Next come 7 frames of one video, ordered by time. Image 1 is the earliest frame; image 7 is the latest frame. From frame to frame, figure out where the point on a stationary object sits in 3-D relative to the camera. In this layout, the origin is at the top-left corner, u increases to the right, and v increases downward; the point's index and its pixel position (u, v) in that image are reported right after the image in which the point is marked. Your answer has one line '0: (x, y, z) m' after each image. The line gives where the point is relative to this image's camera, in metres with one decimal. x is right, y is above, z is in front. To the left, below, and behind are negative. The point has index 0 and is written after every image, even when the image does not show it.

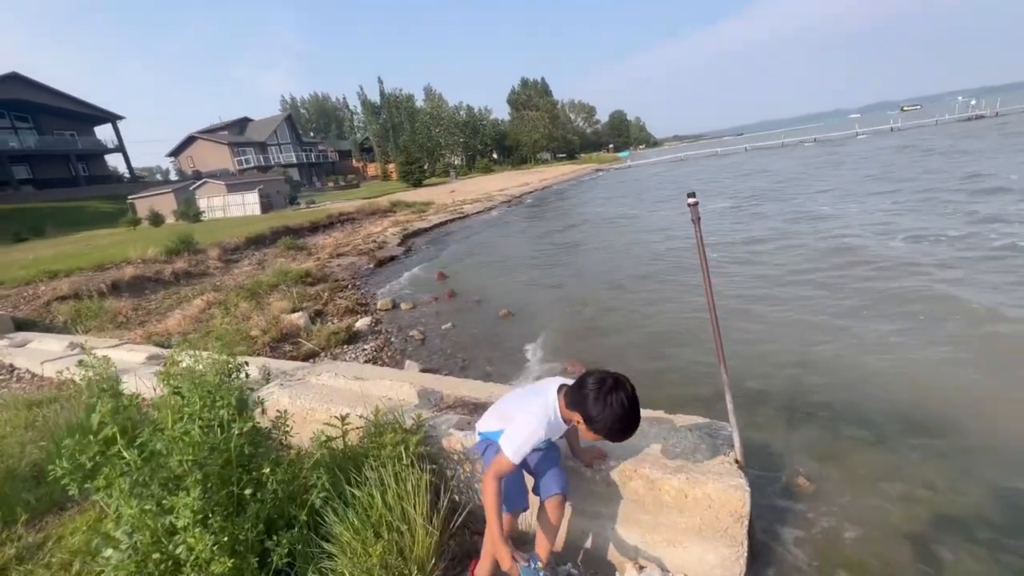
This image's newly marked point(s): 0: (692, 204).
0: (+1.5, +0.7, +3.7) m
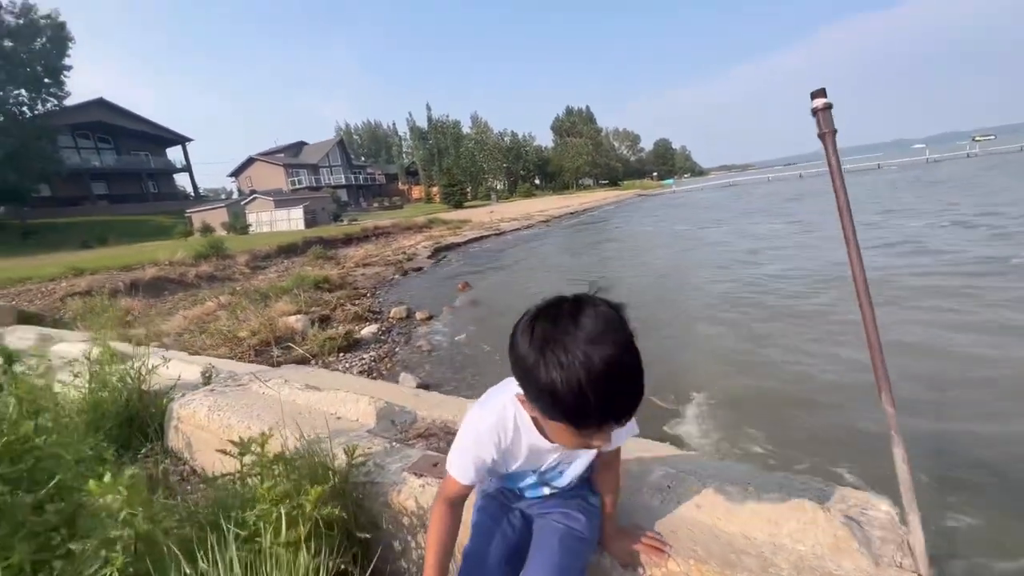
0: (+1.5, +0.9, +2.2) m
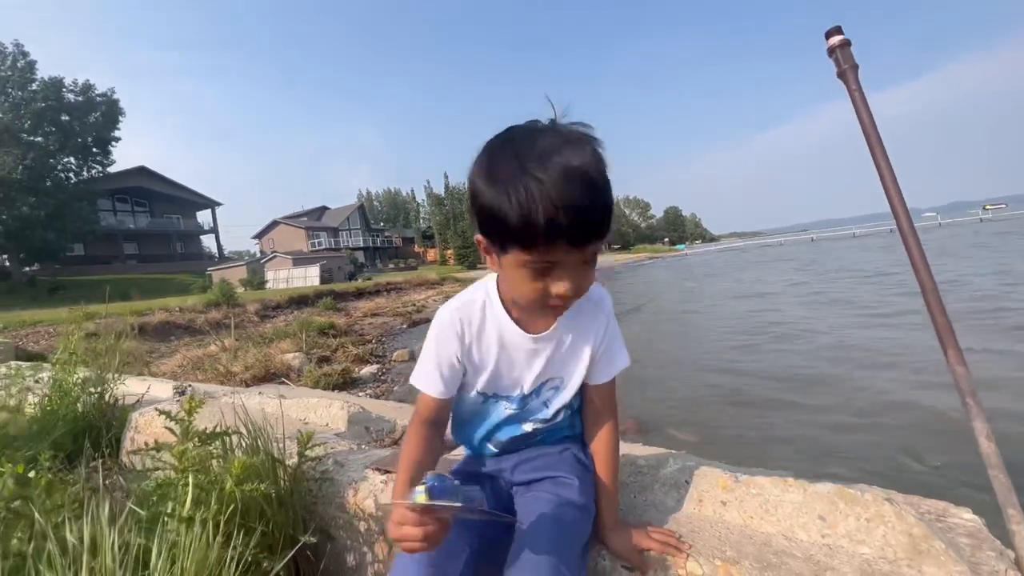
0: (+1.4, +1.1, +2.0) m
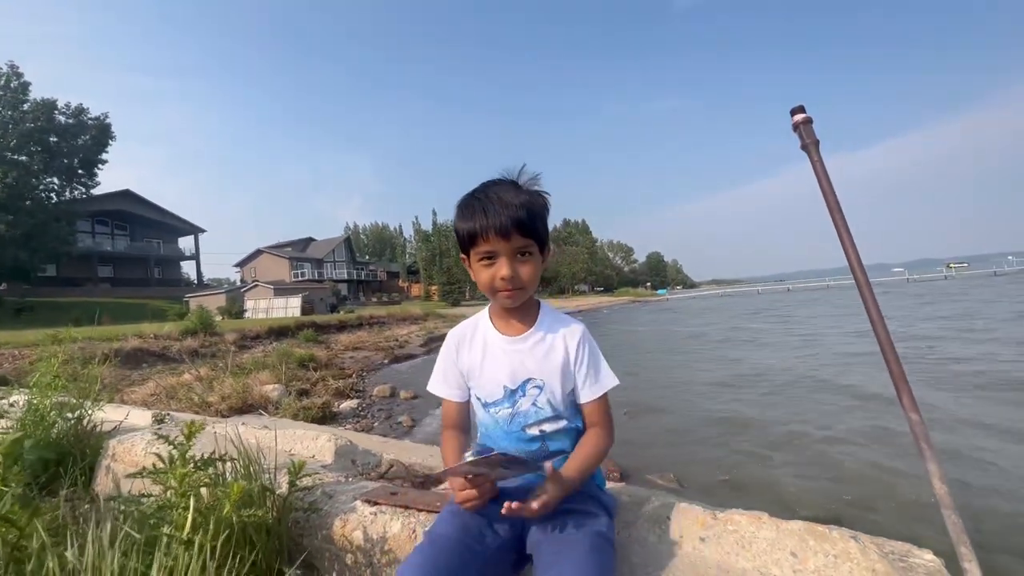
0: (+1.4, +0.8, +2.2) m
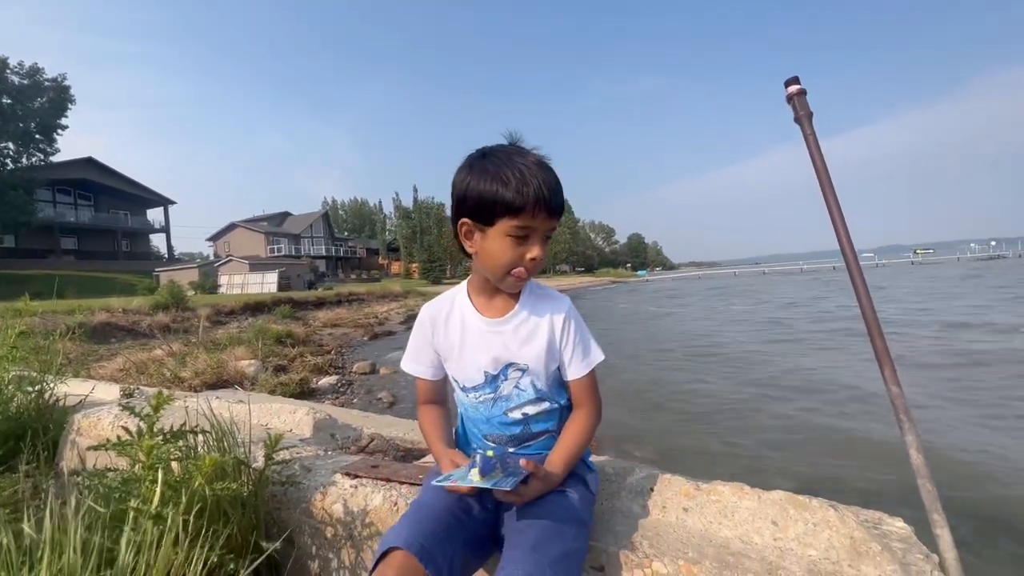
0: (+1.4, +1.0, +2.2) m
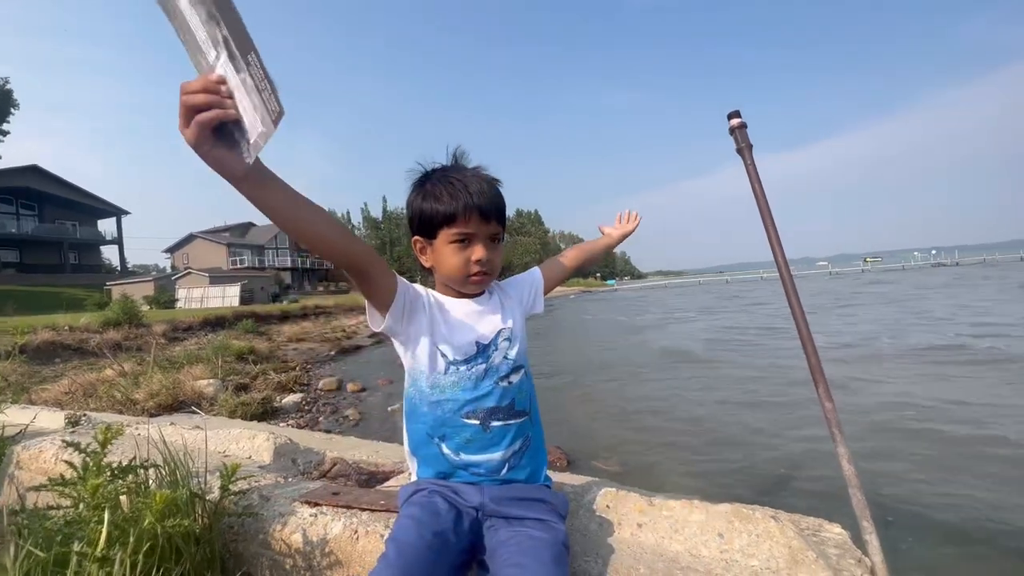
0: (+1.2, +0.8, +2.3) m
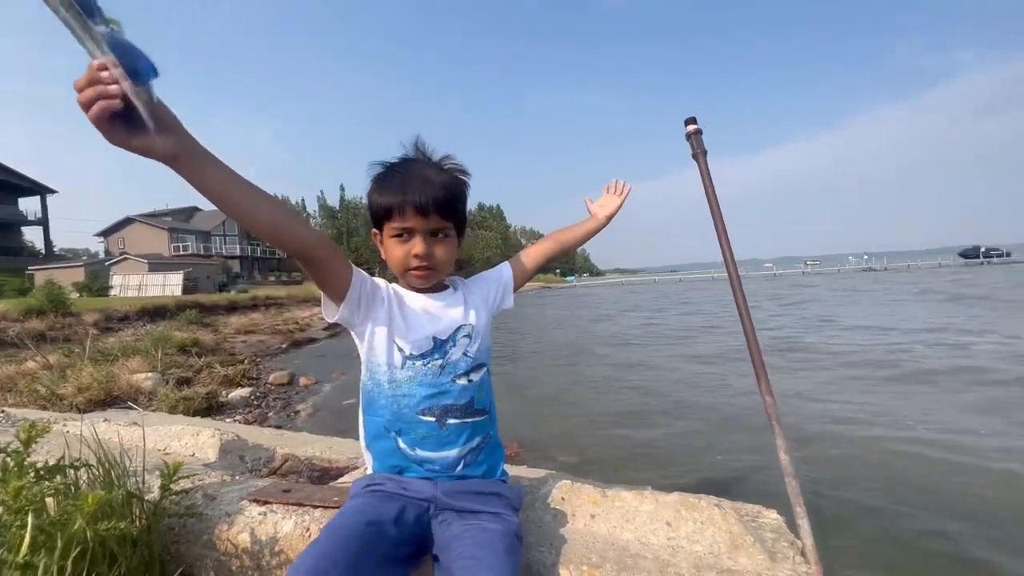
0: (+1.0, +0.9, +2.4) m
